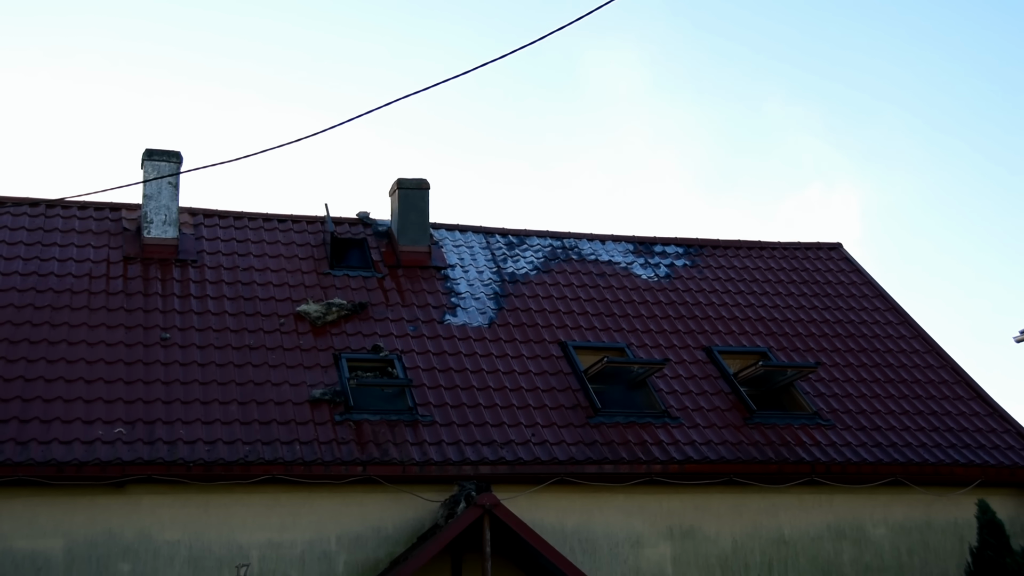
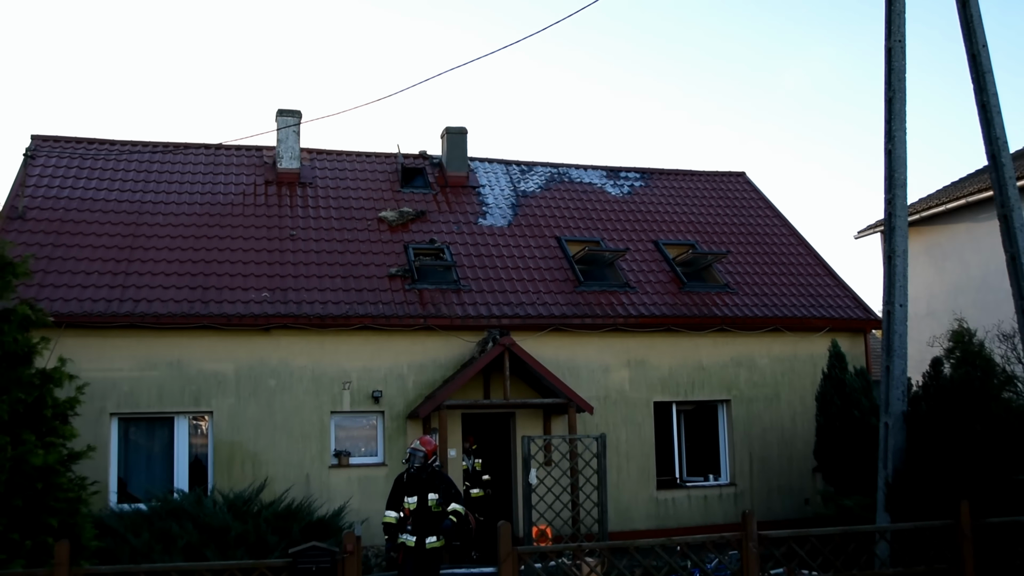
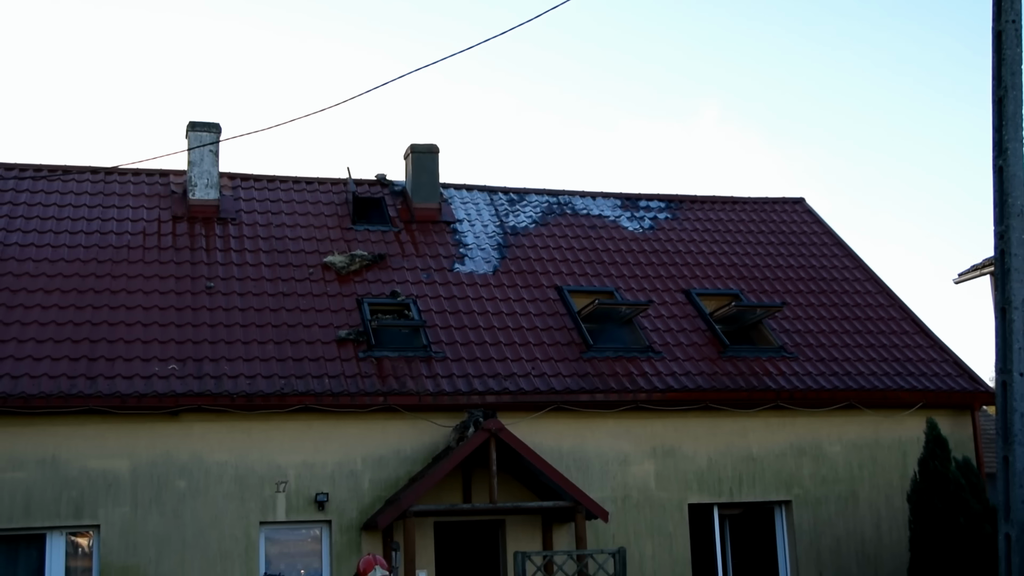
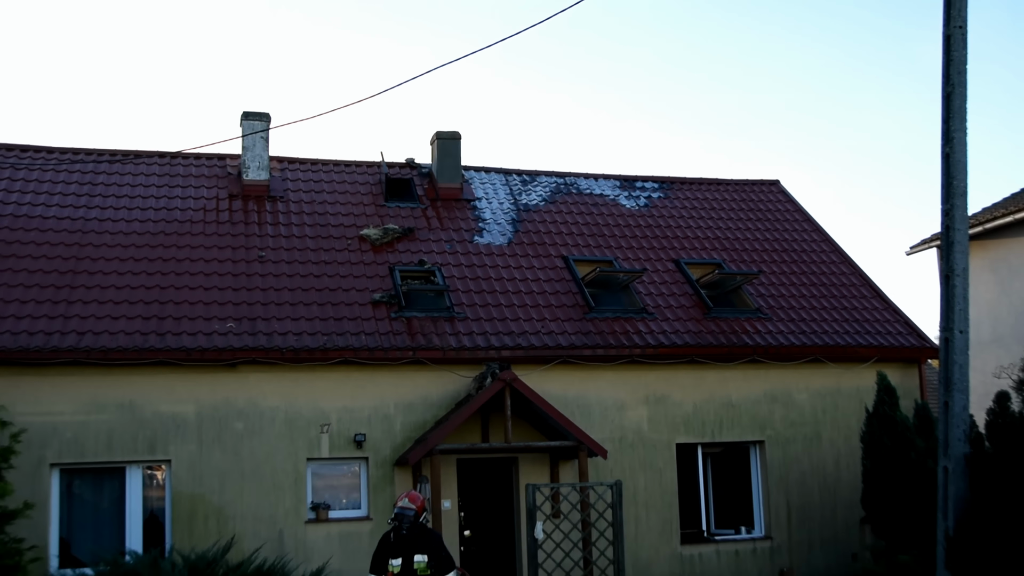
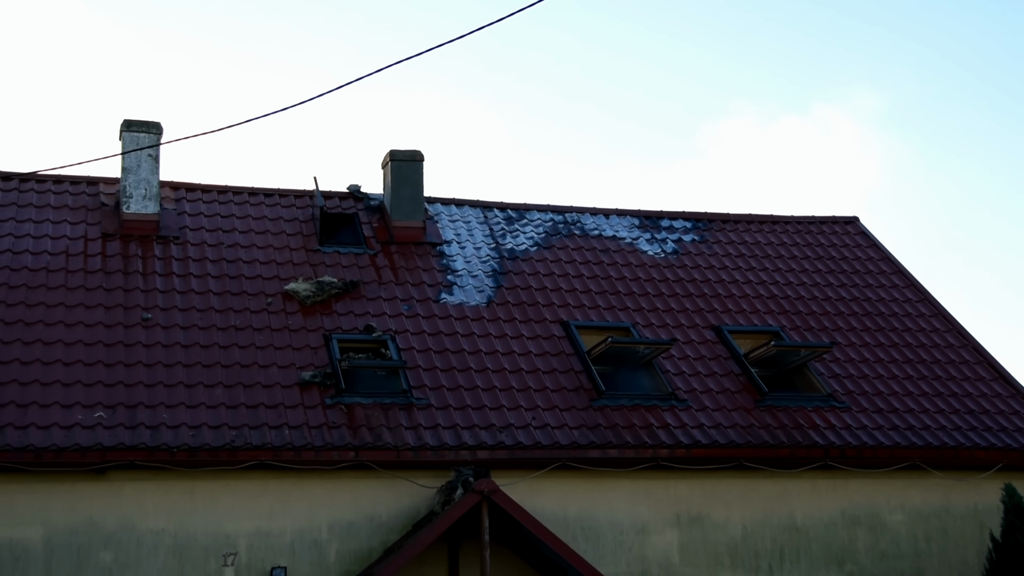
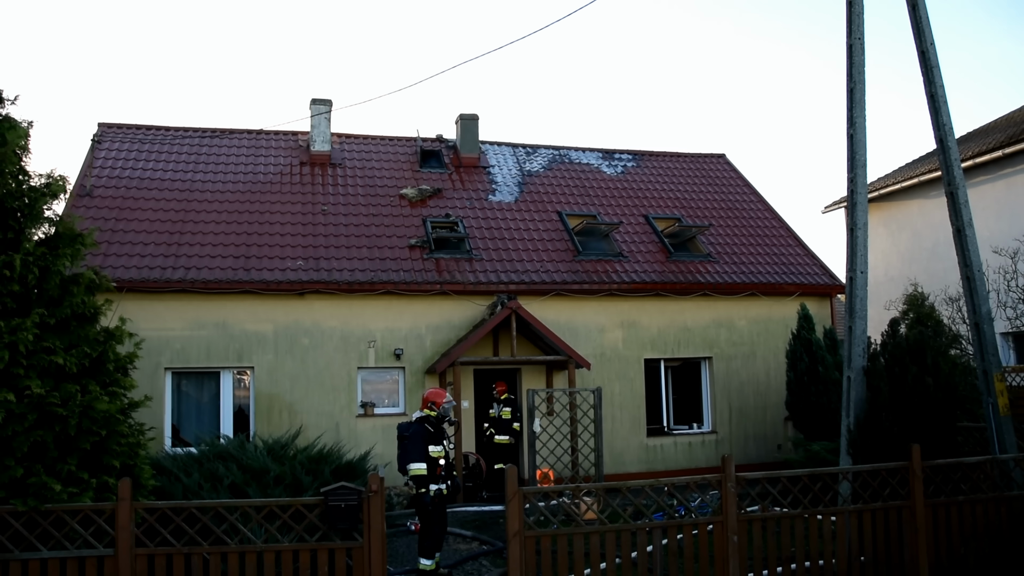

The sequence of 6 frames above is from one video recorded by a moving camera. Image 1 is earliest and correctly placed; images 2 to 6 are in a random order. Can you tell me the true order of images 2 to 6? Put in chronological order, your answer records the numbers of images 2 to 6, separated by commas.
5, 3, 4, 2, 6
